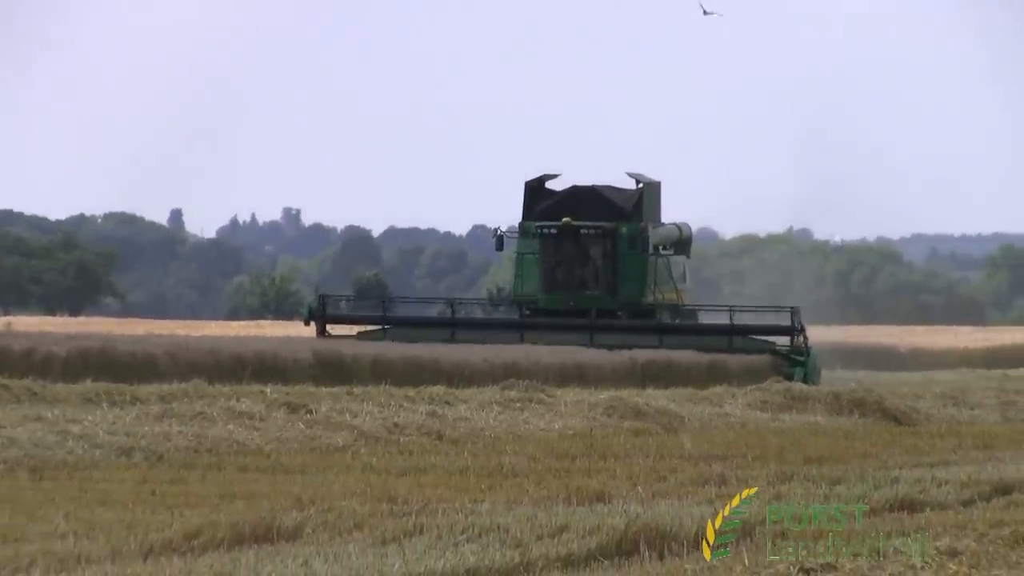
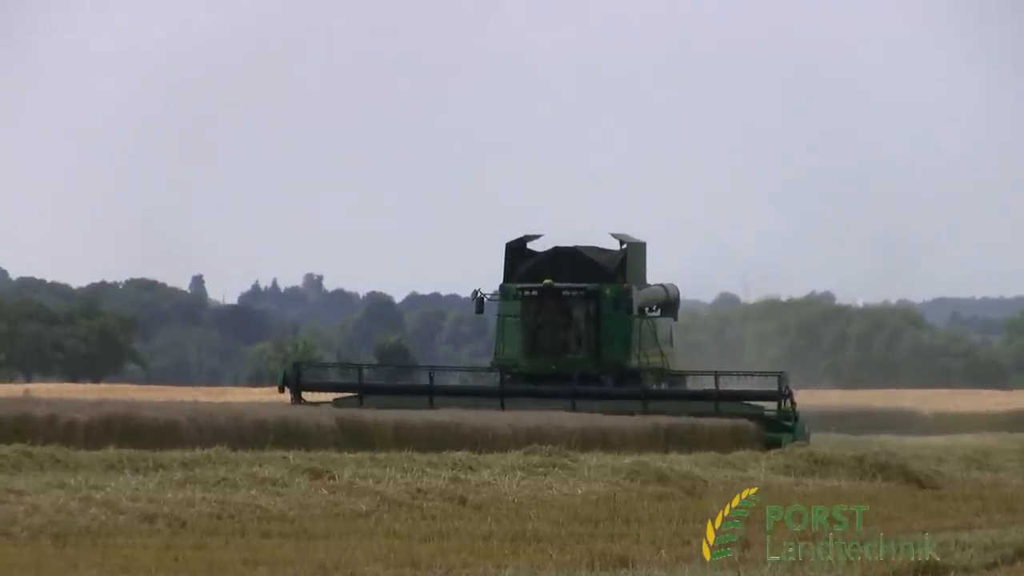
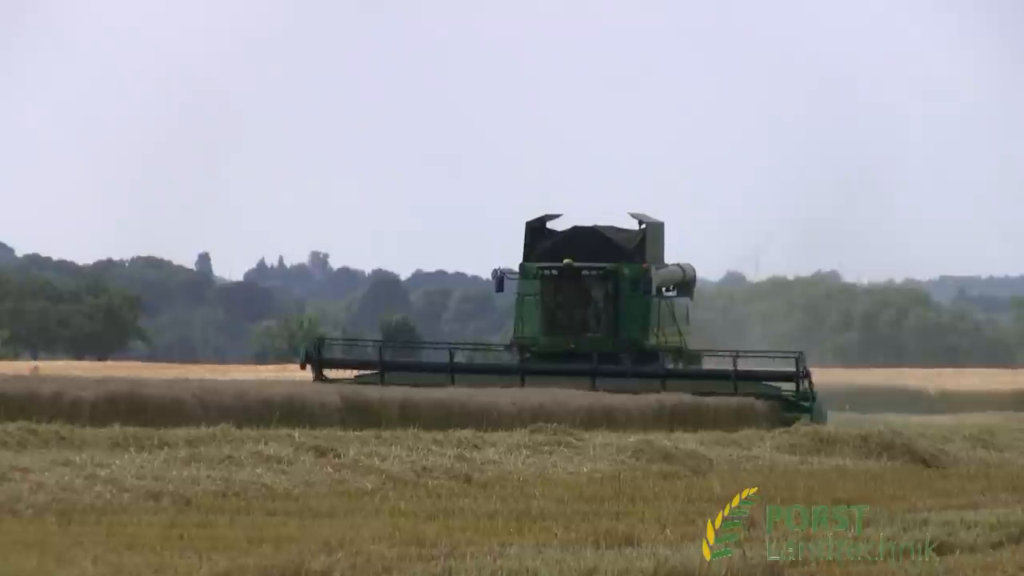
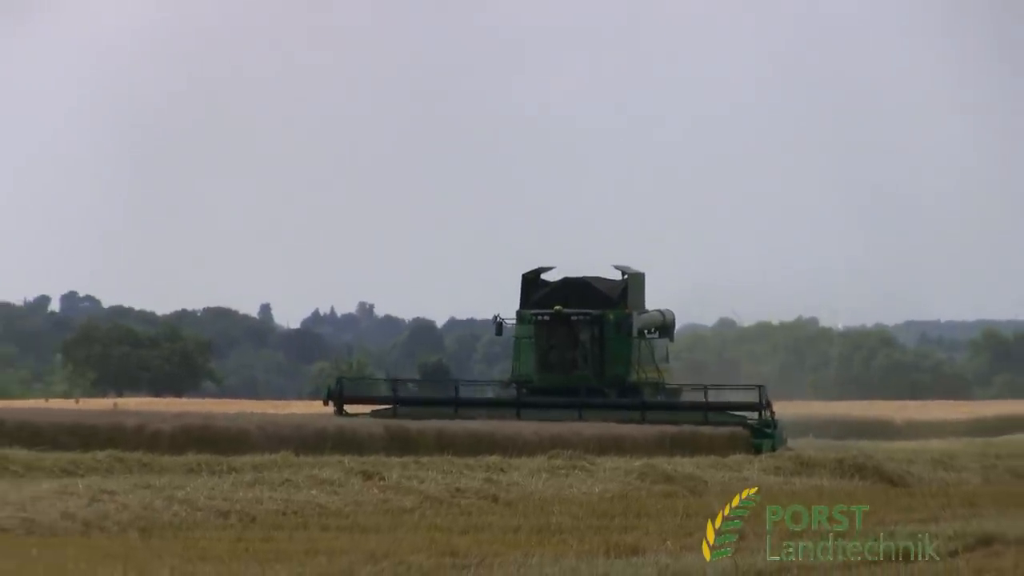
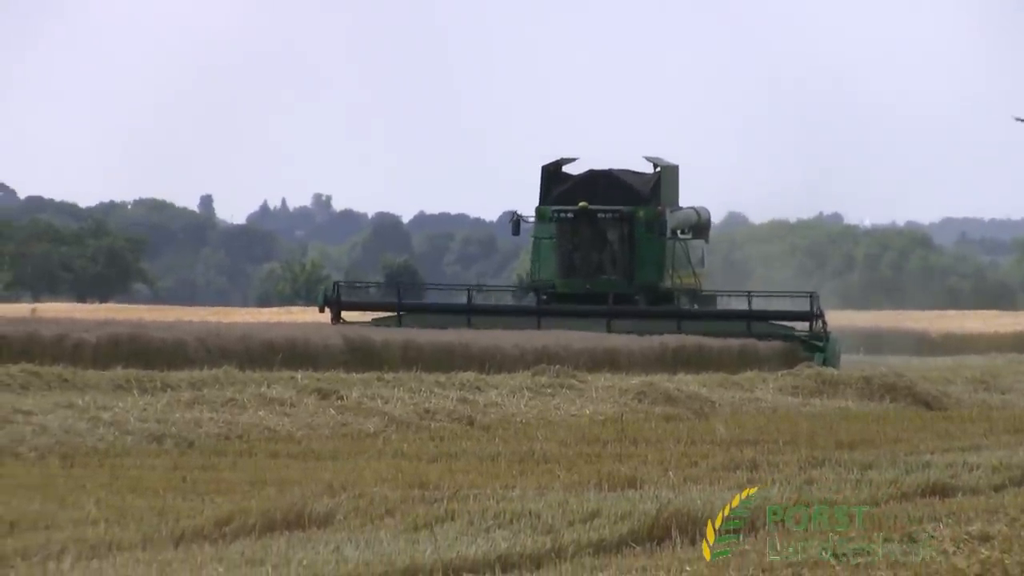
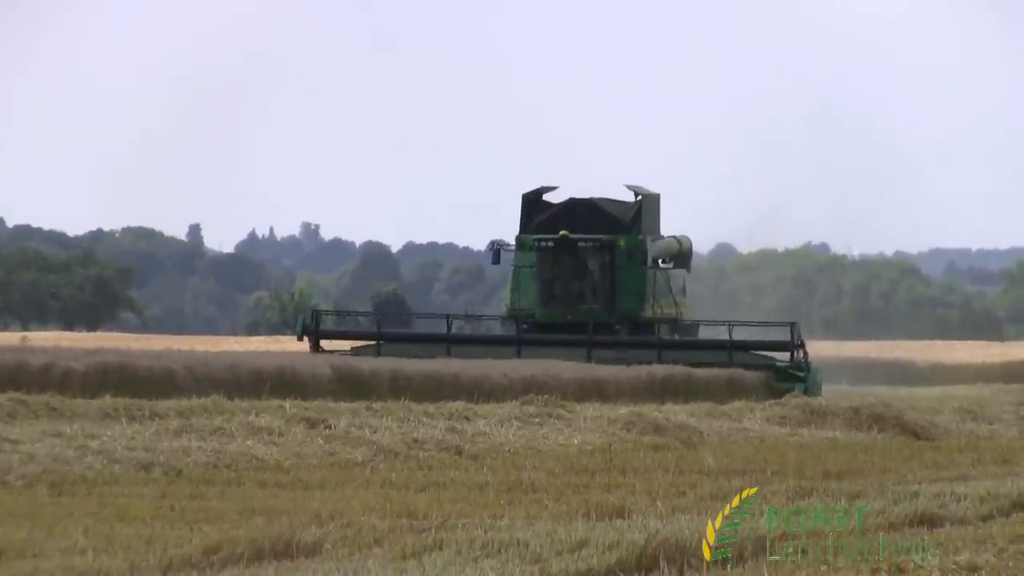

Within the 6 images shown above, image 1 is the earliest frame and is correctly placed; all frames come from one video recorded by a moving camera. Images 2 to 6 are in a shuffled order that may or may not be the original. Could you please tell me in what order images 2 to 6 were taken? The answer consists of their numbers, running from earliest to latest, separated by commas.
5, 6, 3, 2, 4
